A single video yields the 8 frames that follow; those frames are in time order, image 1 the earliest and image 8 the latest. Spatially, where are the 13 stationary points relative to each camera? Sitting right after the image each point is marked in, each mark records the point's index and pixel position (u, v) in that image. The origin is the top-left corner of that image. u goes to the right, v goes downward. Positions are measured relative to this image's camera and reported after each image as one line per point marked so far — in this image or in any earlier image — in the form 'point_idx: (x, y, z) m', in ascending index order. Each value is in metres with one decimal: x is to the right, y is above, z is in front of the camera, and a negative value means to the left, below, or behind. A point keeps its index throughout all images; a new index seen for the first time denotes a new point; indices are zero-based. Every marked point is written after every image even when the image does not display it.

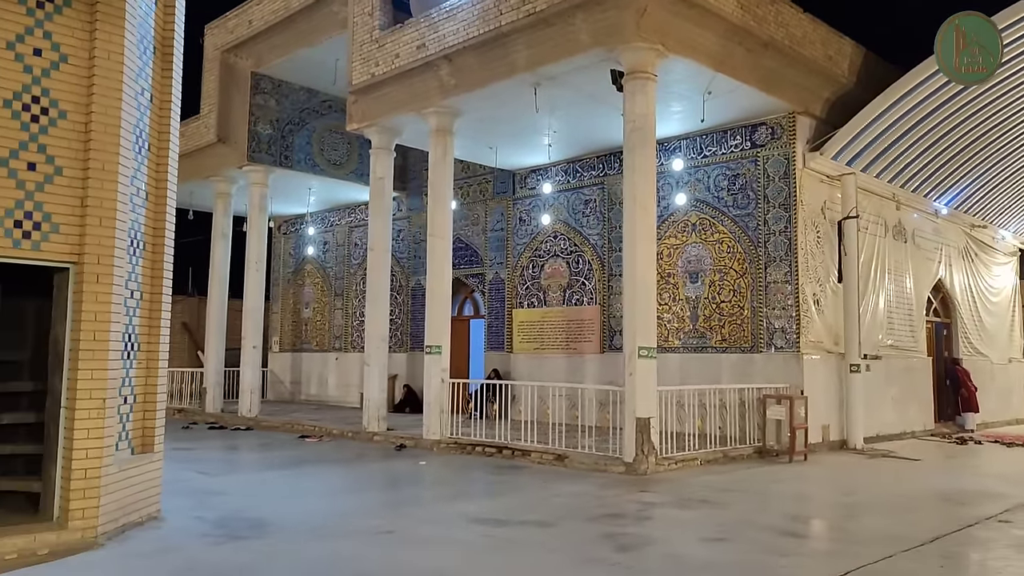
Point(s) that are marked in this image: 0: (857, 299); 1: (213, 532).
0: (+5.6, -0.1, +8.6) m
1: (-2.2, -2.1, +4.2) m
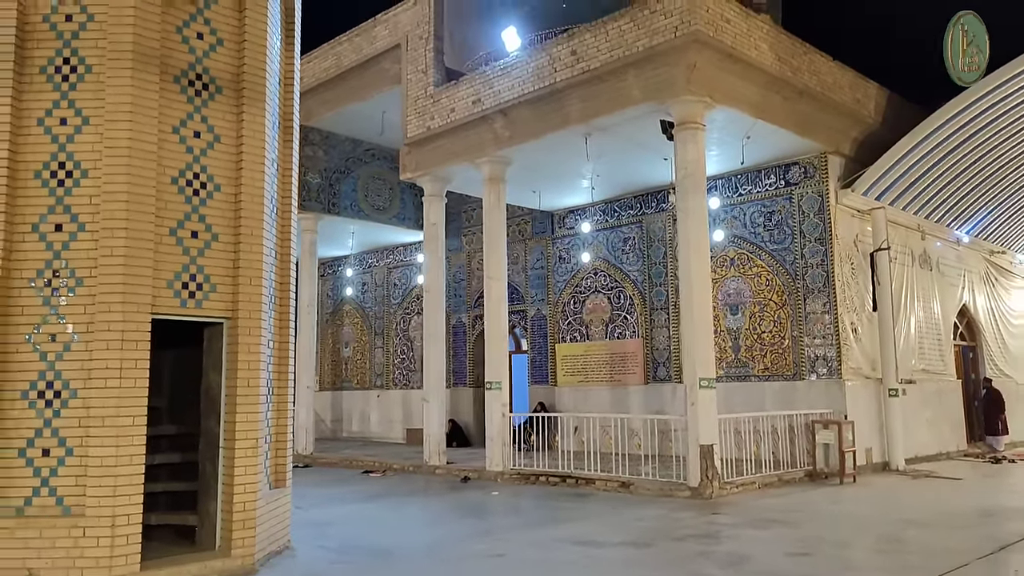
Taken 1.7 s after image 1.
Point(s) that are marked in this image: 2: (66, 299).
0: (+6.4, -0.6, +9.1) m
1: (-1.3, -2.5, +4.5) m
2: (-3.5, -0.1, +4.0) m
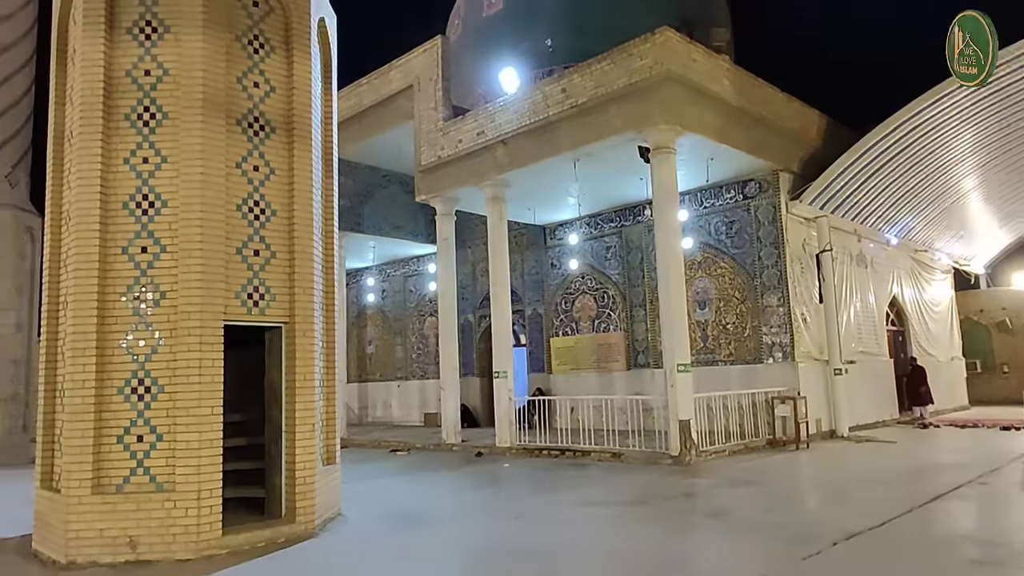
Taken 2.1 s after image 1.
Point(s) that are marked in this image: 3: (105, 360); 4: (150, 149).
0: (+6.3, -0.5, +10.4) m
1: (-1.1, -2.5, +5.5) m
2: (-3.3, -0.2, +4.8) m
3: (-3.7, -0.6, +4.7) m
4: (-3.4, +1.3, +5.0) m
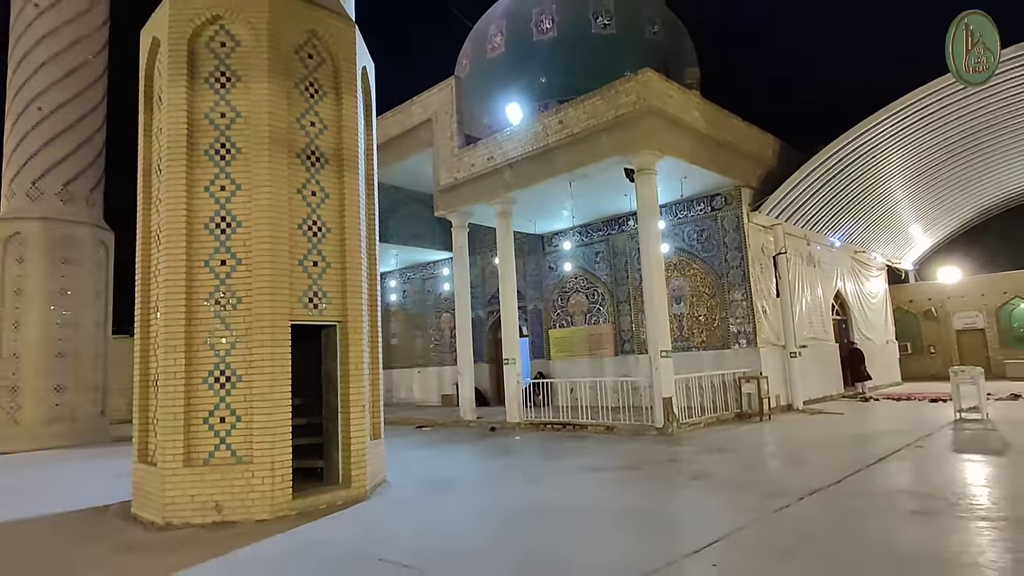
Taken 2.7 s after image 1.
0: (+6.2, -0.4, +11.9) m
1: (-0.9, -2.6, +6.6) m
2: (-3.1, -0.3, +5.8) m
3: (-3.5, -0.7, +5.7) m
4: (-3.2, +1.2, +6.0) m
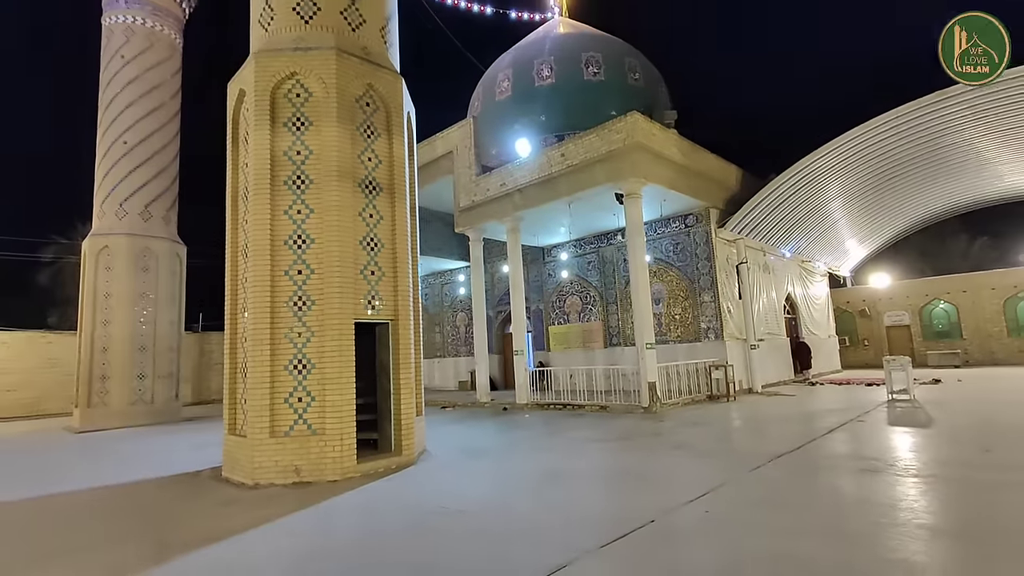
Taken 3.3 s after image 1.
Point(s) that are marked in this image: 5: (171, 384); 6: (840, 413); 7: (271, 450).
0: (+6.2, -0.5, +13.8) m
1: (-0.6, -2.6, +8.1) m
2: (-2.8, -0.3, +7.2) m
3: (-3.2, -0.8, +7.1) m
4: (-2.9, +1.2, +7.4) m
5: (-11.2, -3.2, +17.5) m
6: (+7.0, -2.7, +11.3) m
7: (-3.1, -2.1, +6.9) m
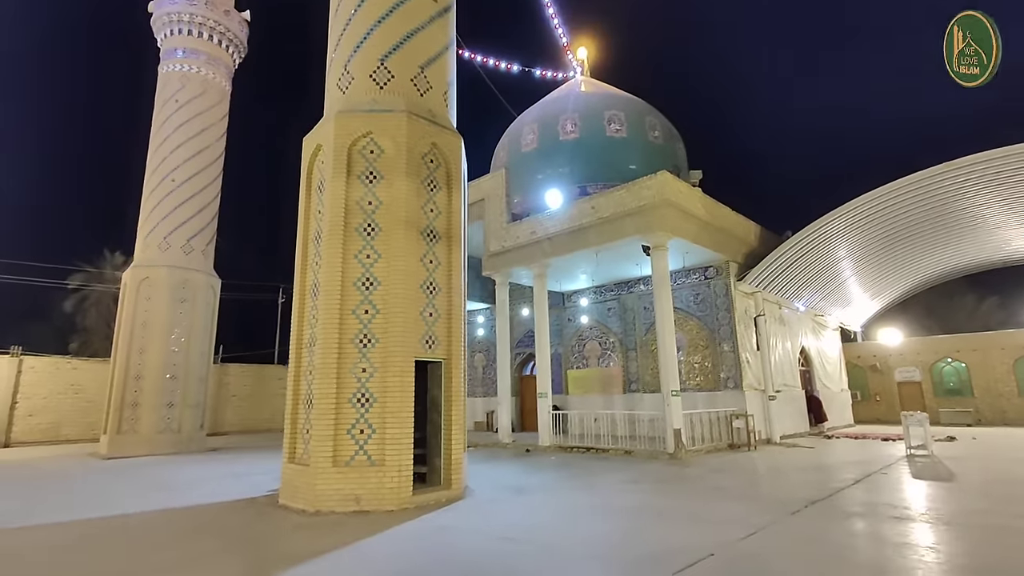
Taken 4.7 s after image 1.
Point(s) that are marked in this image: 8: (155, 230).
0: (+6.9, -1.9, +14.3) m
1: (+0.1, -3.3, +8.4) m
2: (-2.1, -0.9, +7.7) m
3: (-2.4, -1.3, +7.6) m
4: (-2.1, +0.6, +8.1) m
5: (-10.6, -4.2, +17.8) m
6: (+7.6, -3.9, +11.6) m
7: (-2.4, -2.6, +7.3) m
8: (-12.1, +2.0, +18.1) m
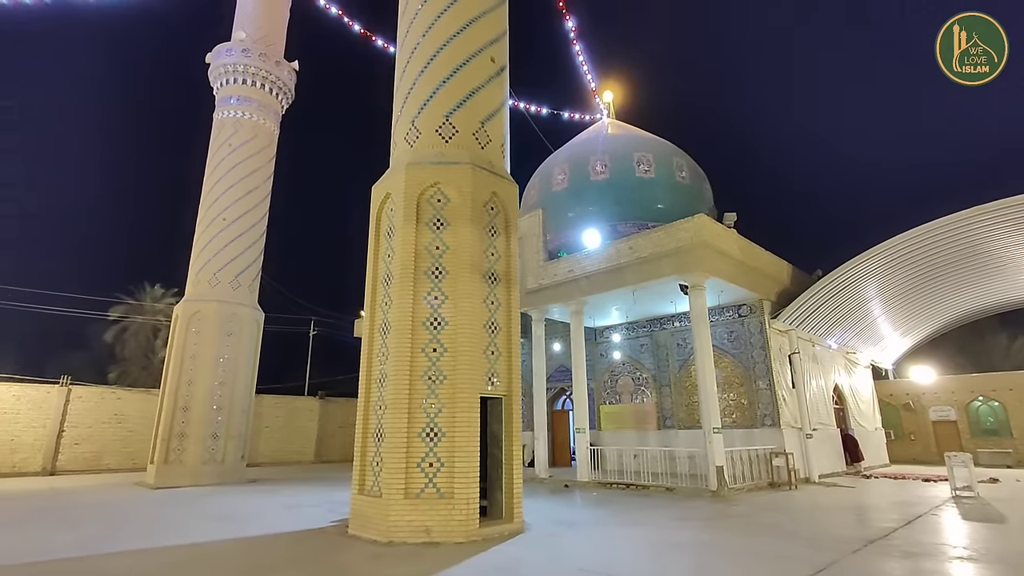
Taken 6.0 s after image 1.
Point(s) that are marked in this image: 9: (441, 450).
0: (+8.0, -3.0, +14.4) m
1: (+1.0, -4.0, +8.7) m
2: (-1.1, -1.5, +8.2) m
3: (-1.5, -1.9, +8.1) m
4: (-1.2, -0.1, +8.6) m
5: (-9.4, -5.4, +18.3) m
6: (+8.6, -4.8, +11.6) m
7: (-1.5, -3.2, +7.7) m
8: (-10.8, +0.8, +19.0) m
9: (-1.1, -2.4, +8.0) m
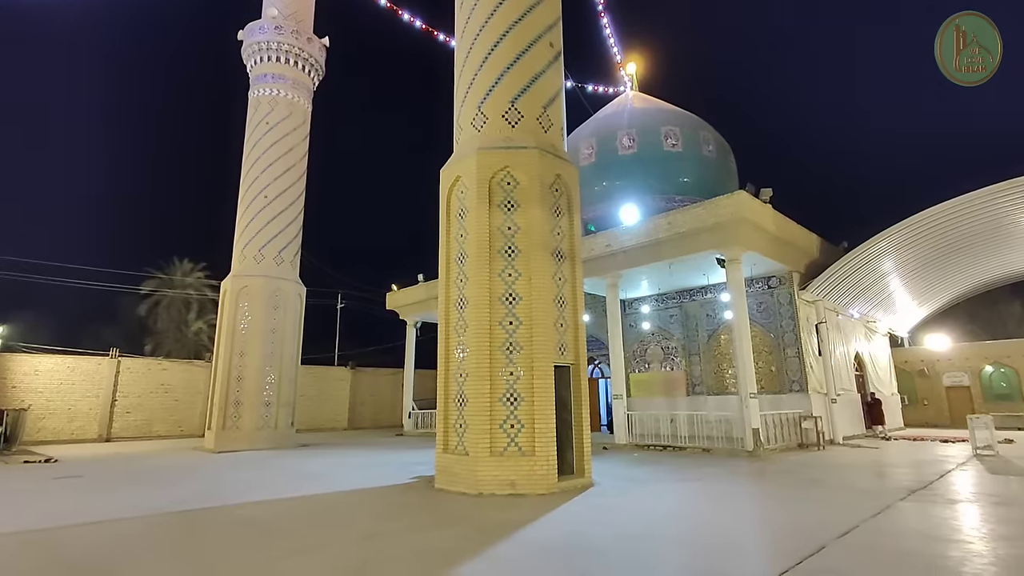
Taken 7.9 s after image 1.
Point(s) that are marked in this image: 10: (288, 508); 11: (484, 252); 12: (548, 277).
0: (+9.3, -2.2, +15.2) m
1: (+2.2, -3.6, +9.6) m
2: (0.0, -1.1, +9.0) m
3: (-0.3, -1.6, +8.9) m
4: (0.0, +0.3, +9.3) m
5: (-8.1, -4.5, +19.3) m
6: (+9.9, -4.1, +12.5) m
7: (-0.3, -2.9, +8.5) m
8: (-9.6, +1.7, +19.6) m
9: (+0.1, -2.1, +8.8) m
10: (-3.5, -3.4, +8.2) m
11: (-0.5, +0.6, +9.3) m
12: (+0.6, +0.2, +9.4) m
